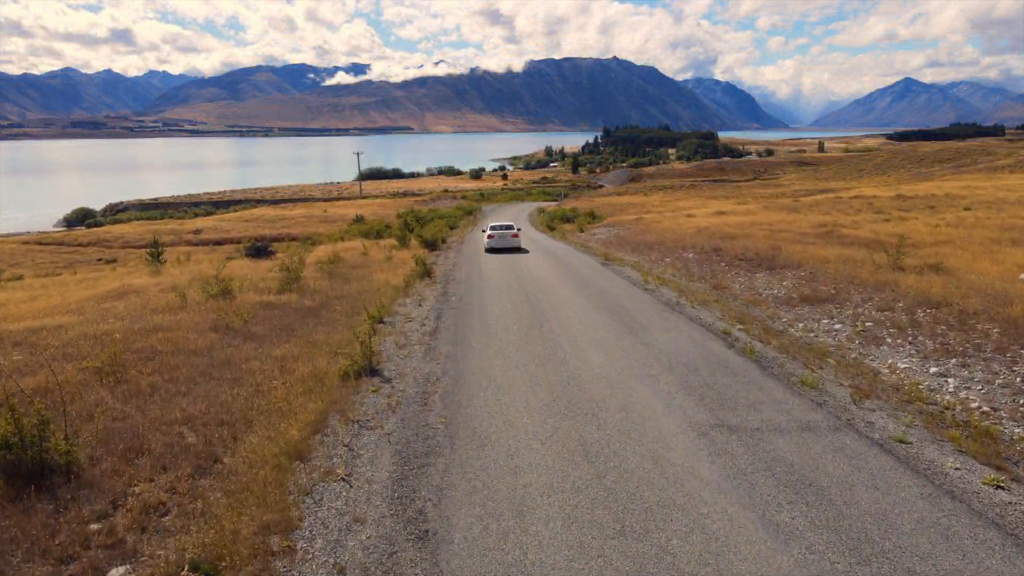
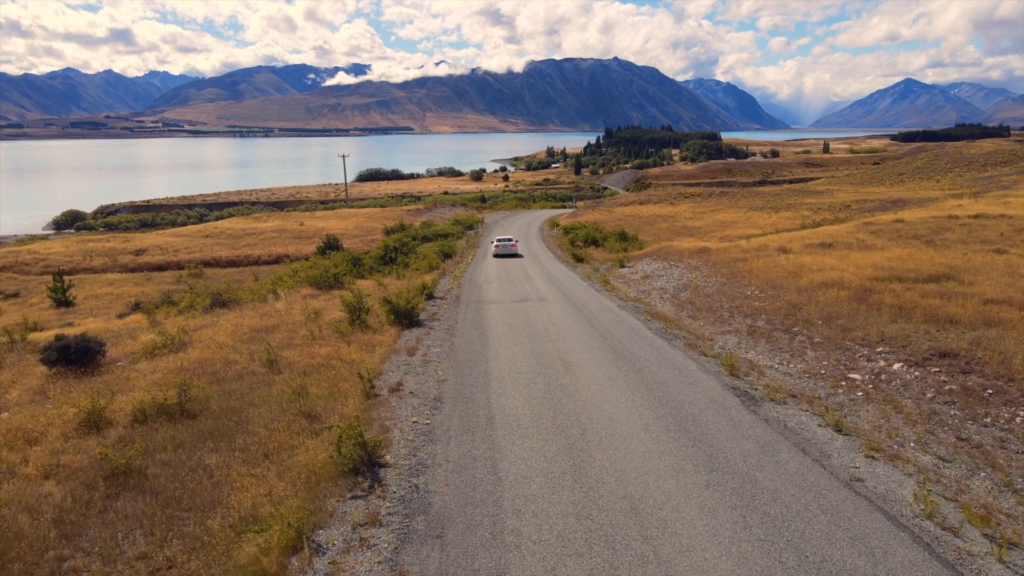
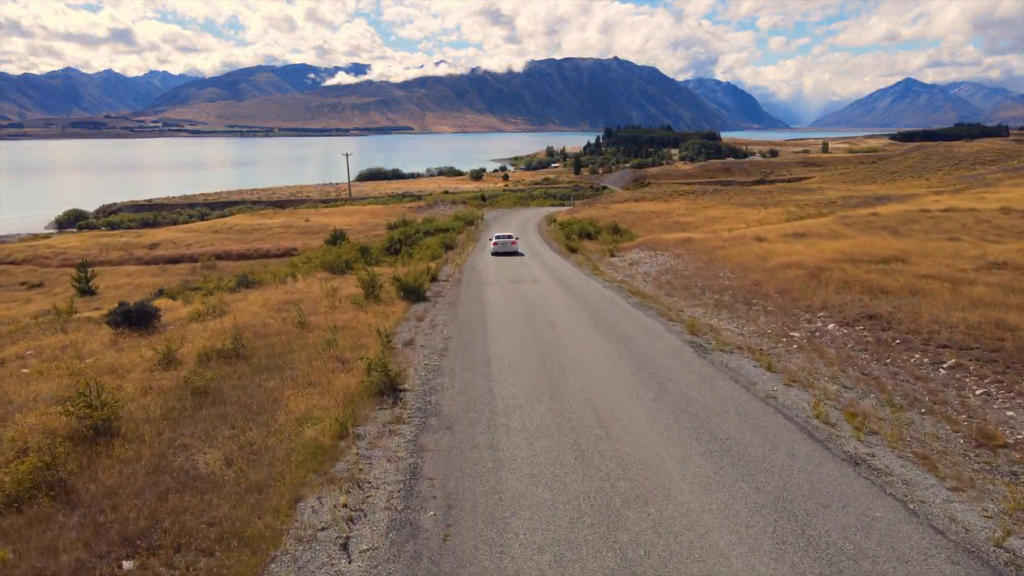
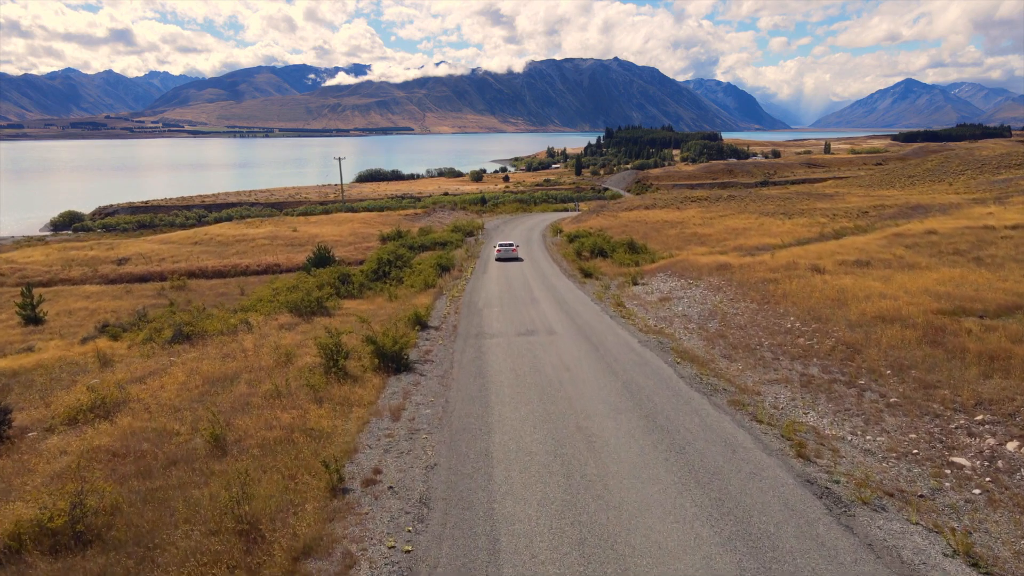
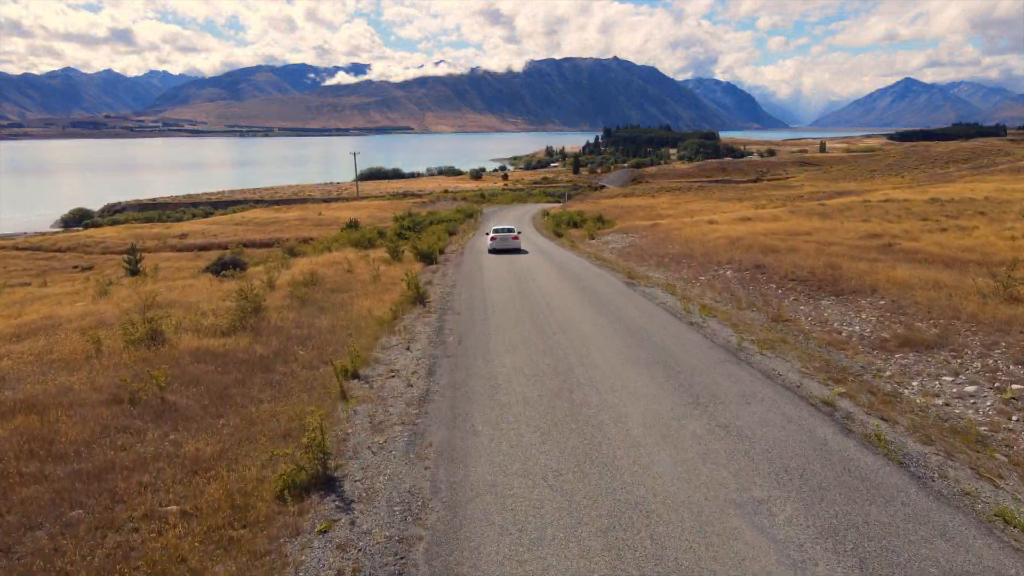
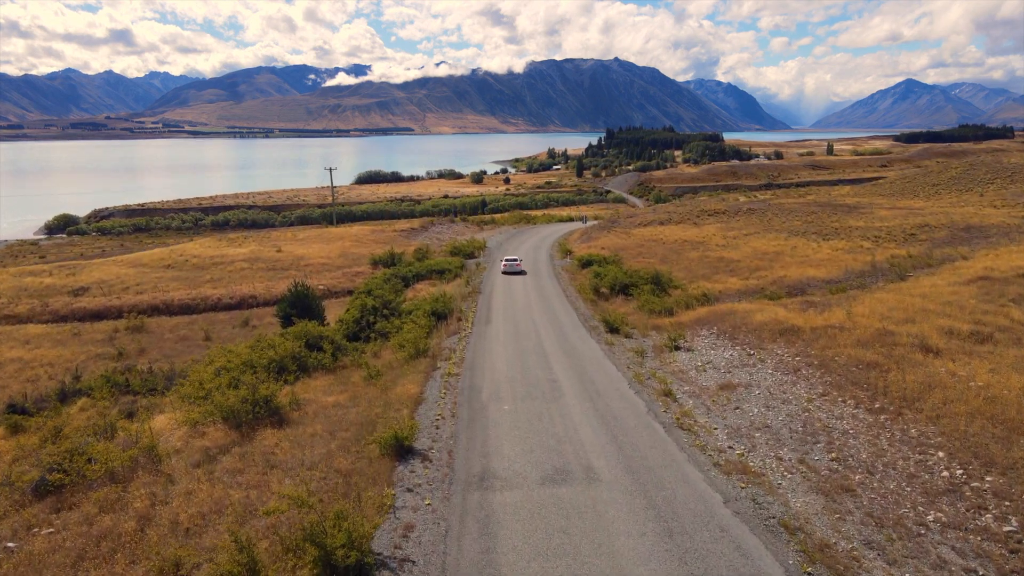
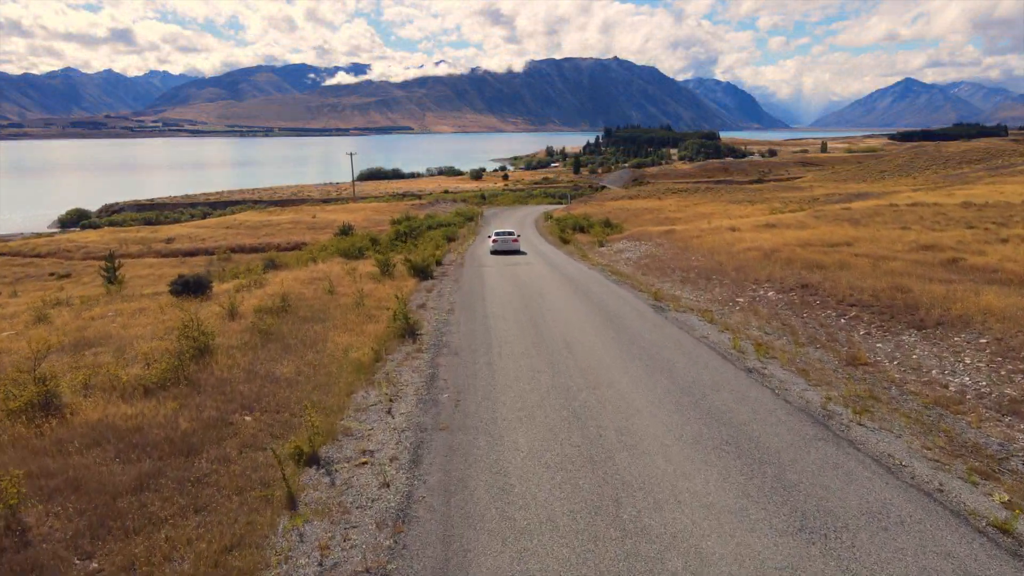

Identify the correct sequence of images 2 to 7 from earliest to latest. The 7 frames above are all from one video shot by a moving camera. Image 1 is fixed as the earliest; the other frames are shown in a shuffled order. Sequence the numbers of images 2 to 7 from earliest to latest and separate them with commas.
5, 7, 3, 2, 4, 6
